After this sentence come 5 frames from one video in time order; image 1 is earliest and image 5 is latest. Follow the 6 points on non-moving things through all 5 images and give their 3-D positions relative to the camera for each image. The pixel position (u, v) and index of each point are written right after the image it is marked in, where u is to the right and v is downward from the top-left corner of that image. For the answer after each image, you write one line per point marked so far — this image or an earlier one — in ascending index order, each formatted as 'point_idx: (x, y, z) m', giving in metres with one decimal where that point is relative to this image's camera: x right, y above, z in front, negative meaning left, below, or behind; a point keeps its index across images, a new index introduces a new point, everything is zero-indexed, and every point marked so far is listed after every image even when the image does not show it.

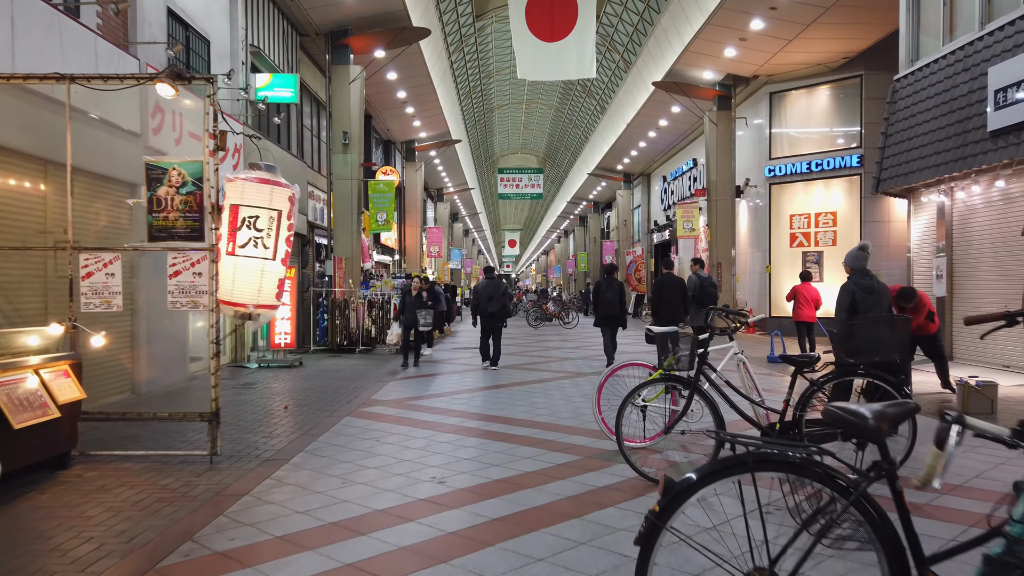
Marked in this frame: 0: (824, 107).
0: (+7.4, +4.3, +17.6) m
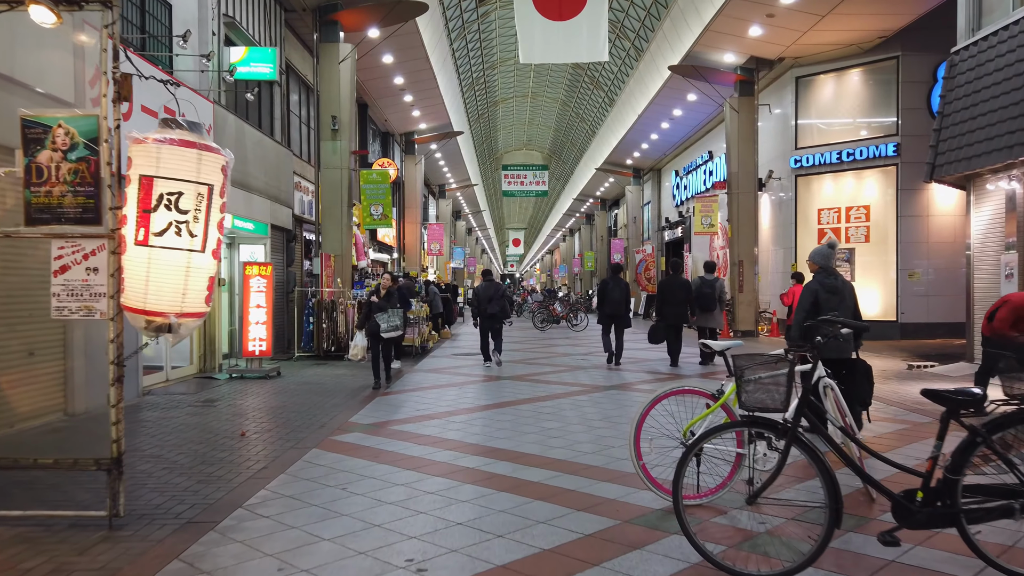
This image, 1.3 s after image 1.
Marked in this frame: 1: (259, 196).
0: (+7.5, +4.3, +16.3) m
1: (-4.0, +1.5, +11.8) m
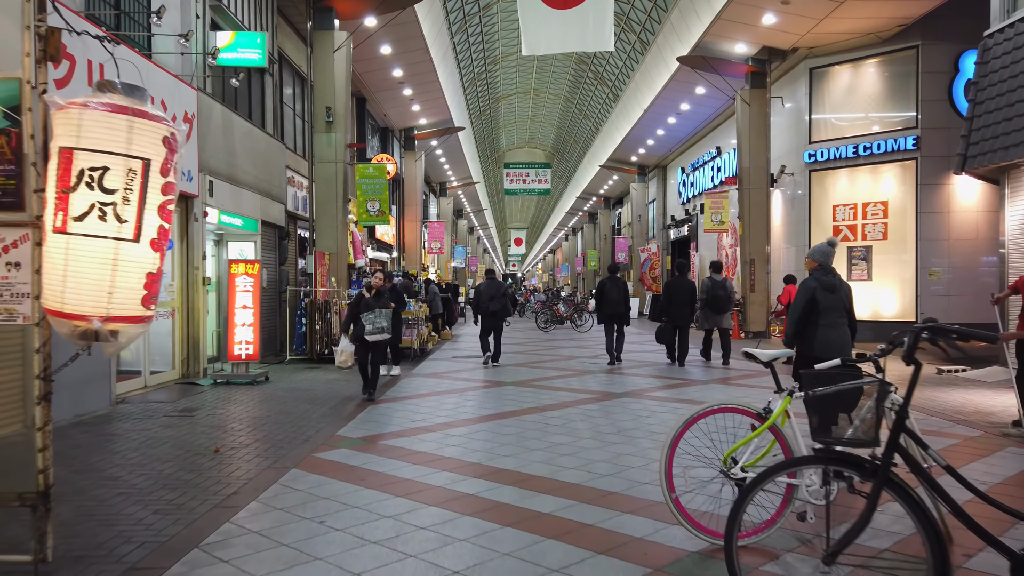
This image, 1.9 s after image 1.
0: (+7.6, +4.3, +15.6) m
1: (-4.0, +1.5, +11.2) m
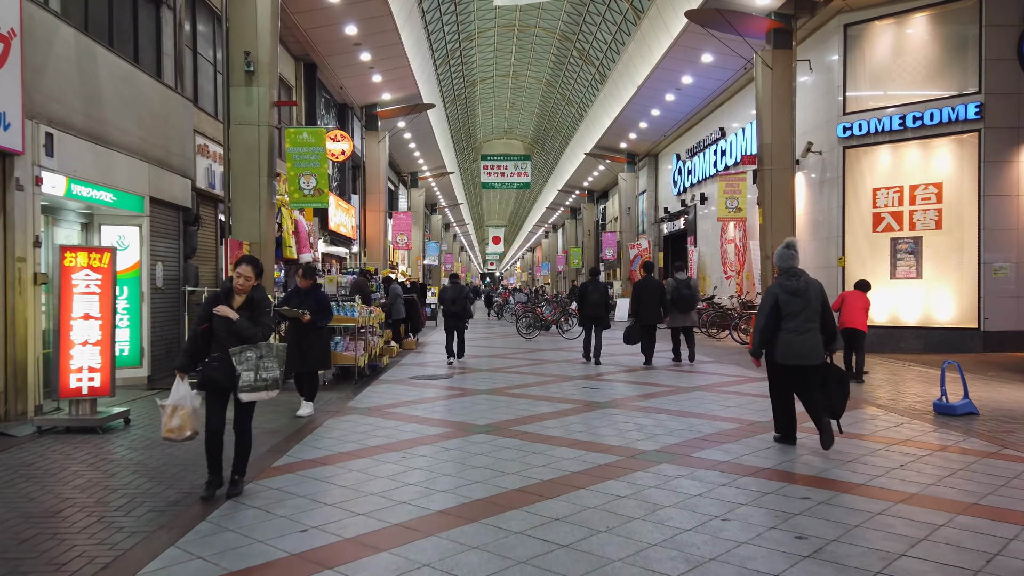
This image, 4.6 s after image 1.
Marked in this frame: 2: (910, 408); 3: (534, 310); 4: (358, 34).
0: (+7.2, +4.3, +13.0) m
1: (-4.3, +1.5, +8.2) m
2: (+3.9, -1.2, +7.3) m
3: (+0.5, -0.6, +18.5) m
4: (-3.2, +5.3, +15.5) m
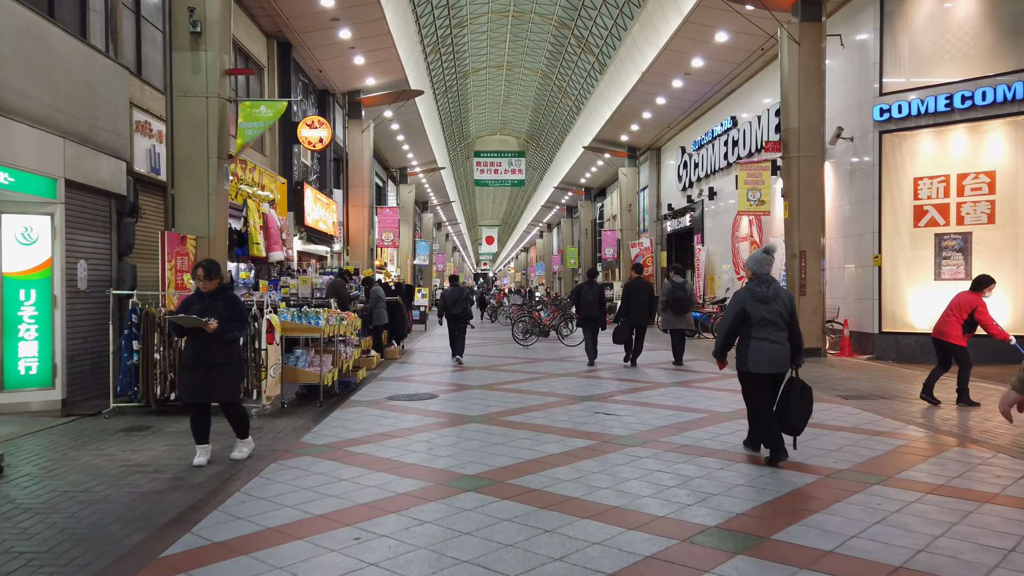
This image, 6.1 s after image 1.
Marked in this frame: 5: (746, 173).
0: (+7.1, +4.3, +11.5) m
1: (-4.3, +1.4, +6.7) m
2: (+3.9, -1.2, +5.7) m
3: (+0.4, -0.6, +16.9) m
4: (-3.3, +5.3, +14.0) m
5: (+4.2, +2.0, +13.4) m
